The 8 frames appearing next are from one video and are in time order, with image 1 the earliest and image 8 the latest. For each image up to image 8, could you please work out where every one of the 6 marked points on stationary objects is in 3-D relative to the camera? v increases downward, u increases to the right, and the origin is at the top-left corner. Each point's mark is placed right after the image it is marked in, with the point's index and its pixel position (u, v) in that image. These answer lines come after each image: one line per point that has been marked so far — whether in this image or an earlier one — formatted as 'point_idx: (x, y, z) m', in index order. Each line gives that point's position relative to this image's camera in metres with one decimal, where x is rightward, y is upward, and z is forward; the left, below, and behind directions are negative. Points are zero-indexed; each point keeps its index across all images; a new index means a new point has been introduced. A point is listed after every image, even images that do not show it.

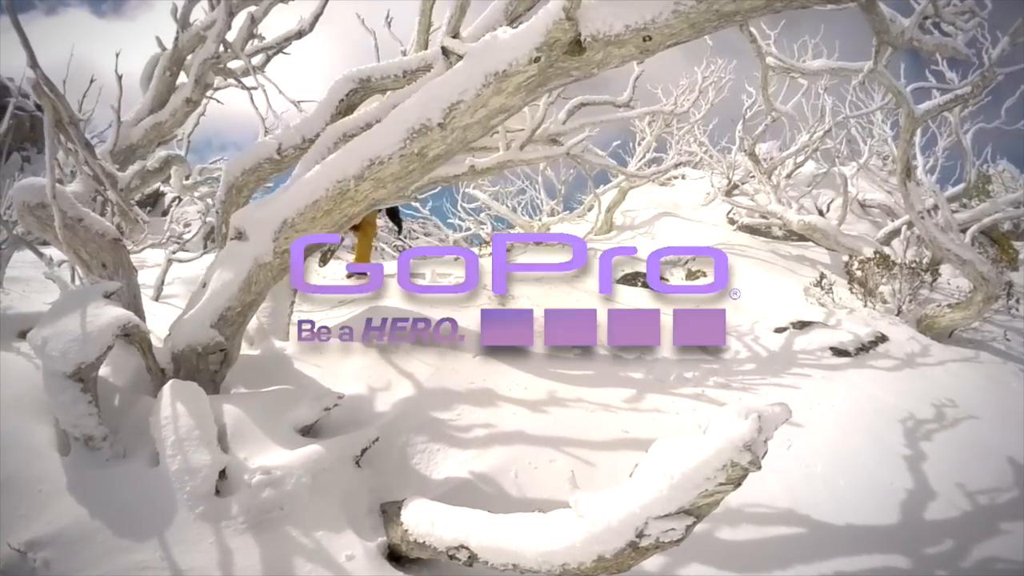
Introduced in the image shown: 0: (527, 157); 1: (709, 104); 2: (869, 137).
0: (+0.2, +1.4, +6.1) m
1: (+3.6, +3.4, +10.6) m
2: (+5.5, +2.4, +9.0) m
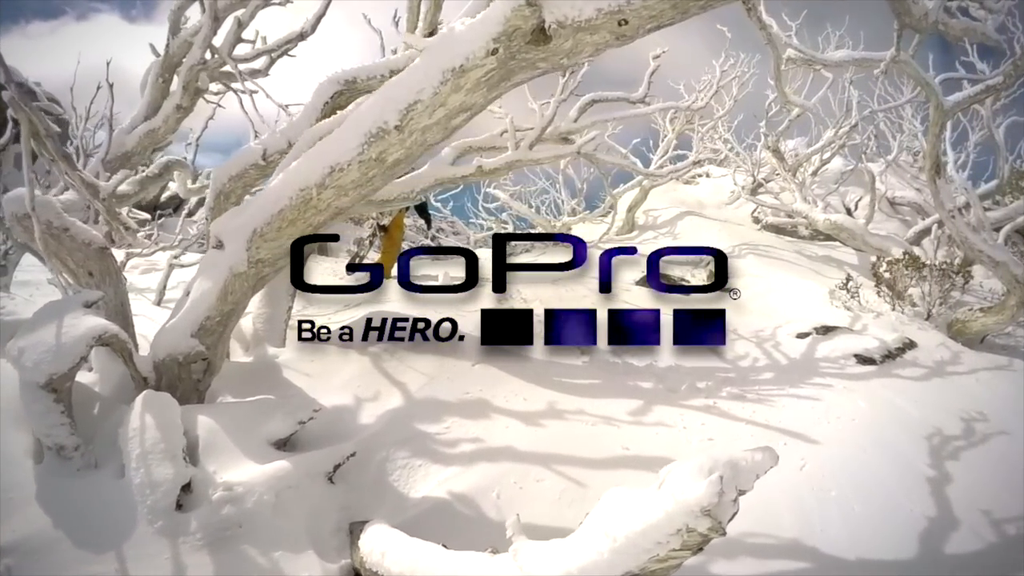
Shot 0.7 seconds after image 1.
0: (+0.2, +1.3, +5.9) m
1: (+3.9, +3.4, +10.2) m
2: (+5.7, +2.3, +8.5) m
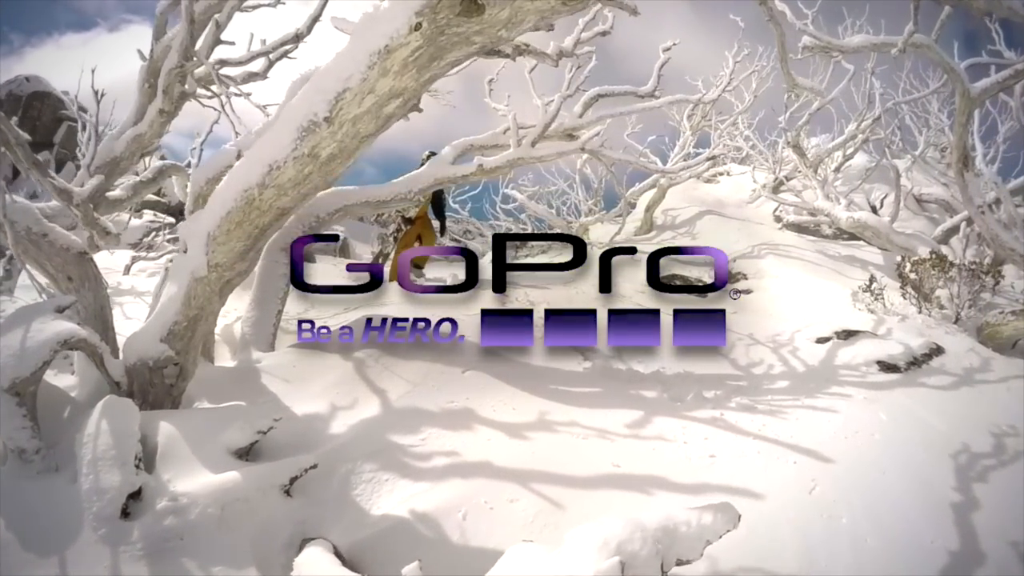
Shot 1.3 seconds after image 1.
0: (+0.3, +1.3, +5.7) m
1: (+4.2, +3.3, +9.9) m
2: (+5.8, +2.3, +8.1) m
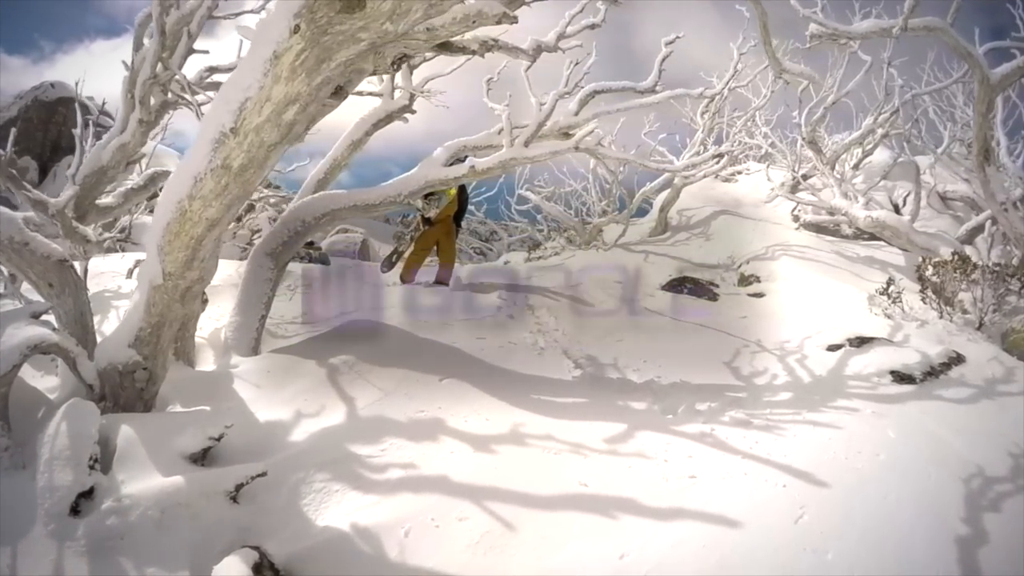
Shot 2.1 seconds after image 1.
0: (+0.2, +1.3, +5.5) m
1: (+4.3, +3.3, +9.5) m
2: (+5.9, +2.3, +7.6) m
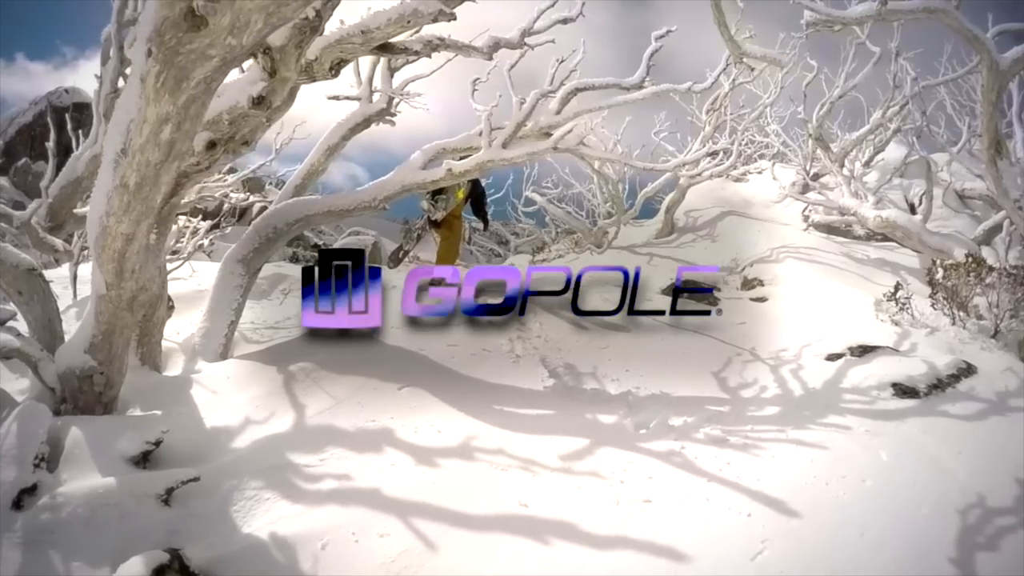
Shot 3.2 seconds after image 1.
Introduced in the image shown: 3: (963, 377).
0: (0.0, +1.2, +5.3) m
1: (+4.2, +3.2, +9.1) m
2: (+5.7, +2.2, +7.1) m
3: (+3.4, -0.7, +4.3) m
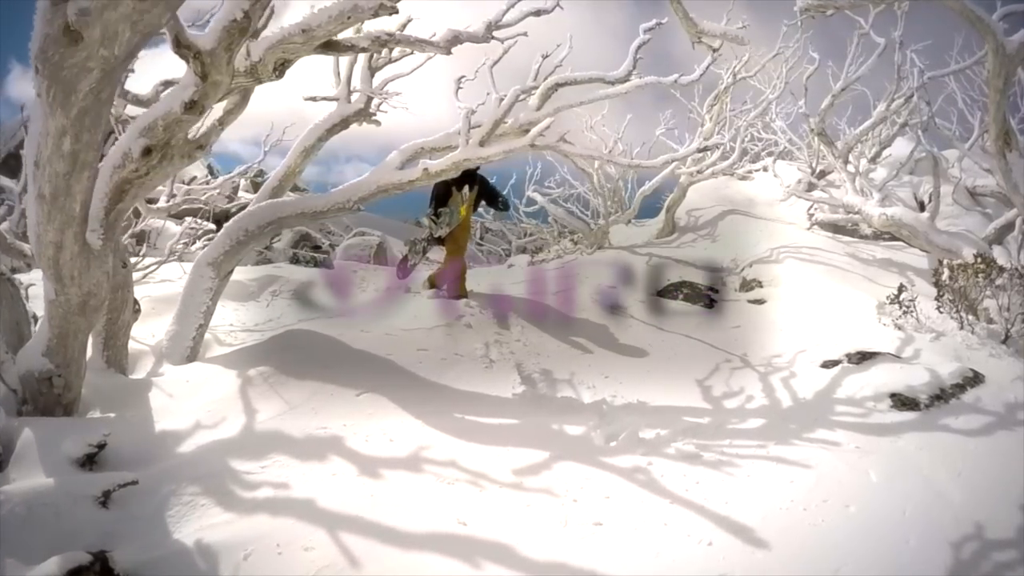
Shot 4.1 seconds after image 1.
0: (-0.2, +1.2, +5.0) m
1: (+4.1, +3.2, +8.7) m
2: (+5.6, +2.2, +6.7) m
3: (+3.2, -0.7, +4.0) m
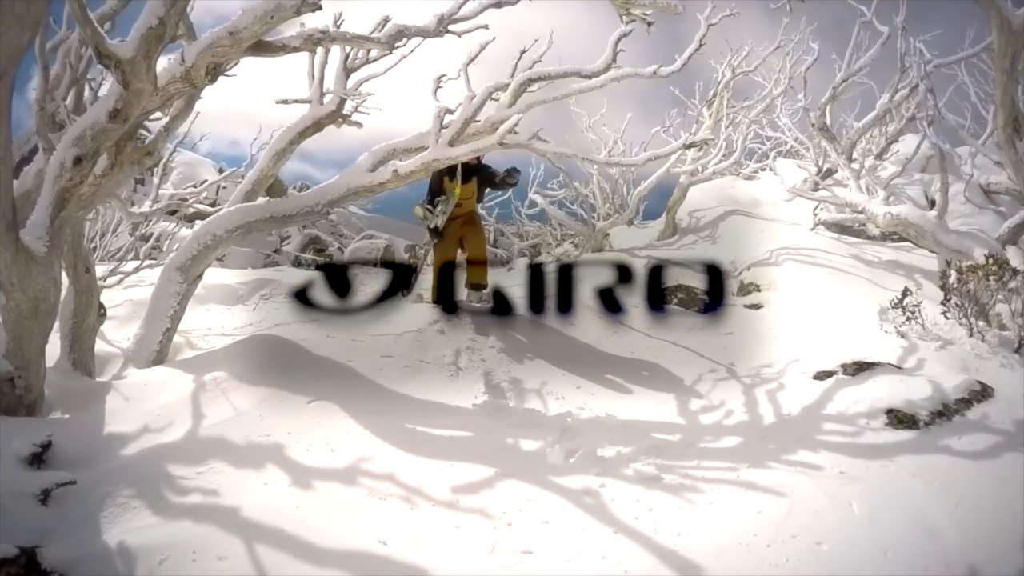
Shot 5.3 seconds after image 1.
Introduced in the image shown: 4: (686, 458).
0: (-0.5, +1.2, +4.8) m
1: (+4.0, +3.2, +8.3) m
2: (+5.4, +2.1, +6.3) m
3: (+2.9, -0.7, +3.6) m
4: (+1.0, -0.9, +3.2) m
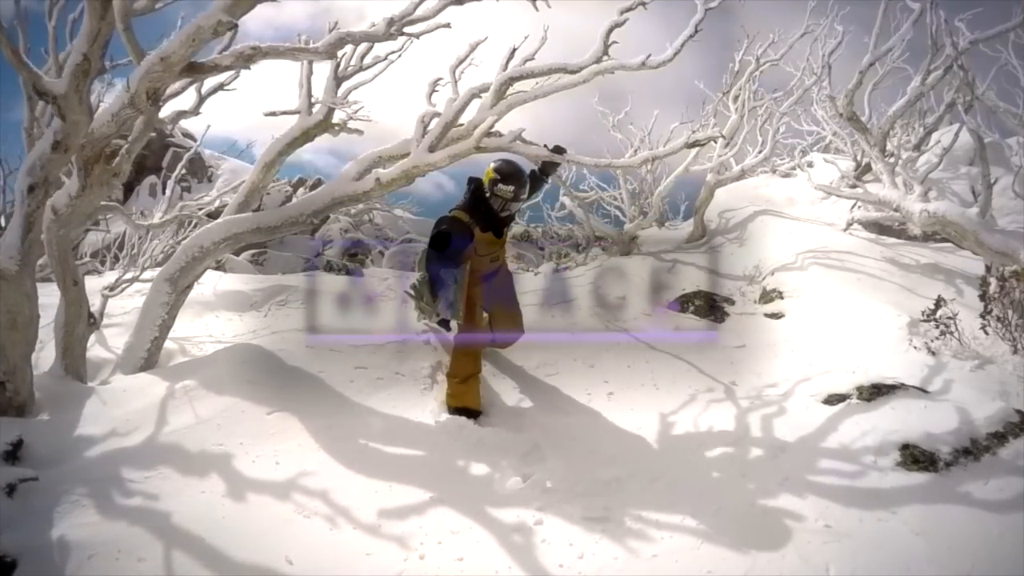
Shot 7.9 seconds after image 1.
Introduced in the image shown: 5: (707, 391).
0: (-0.6, +1.1, +4.5) m
1: (+4.2, +3.1, +7.6) m
2: (+5.4, +2.1, +5.5) m
3: (+2.6, -0.8, +3.0) m
4: (+0.7, -1.0, +2.8) m
5: (+1.4, -0.7, +4.1) m
